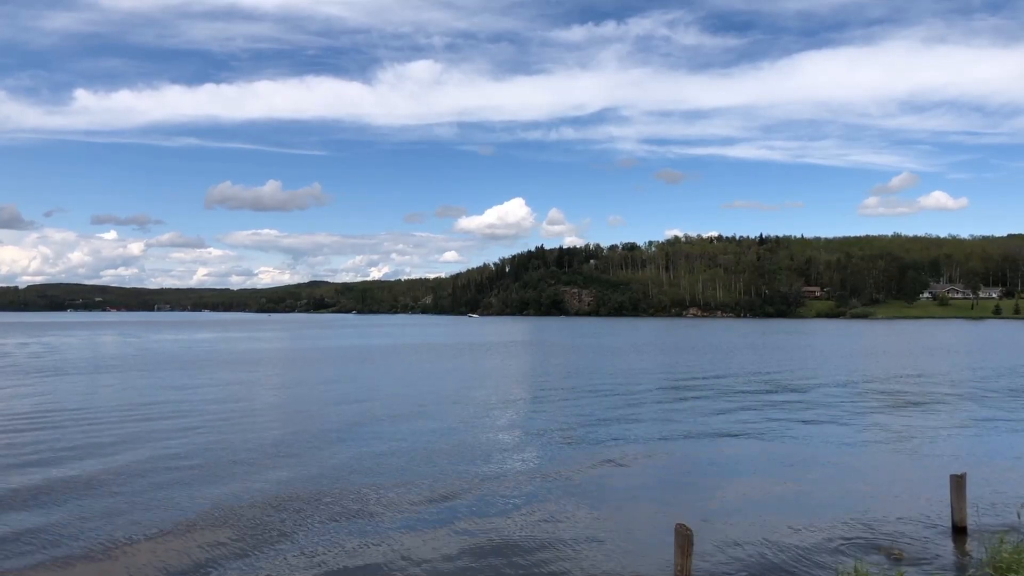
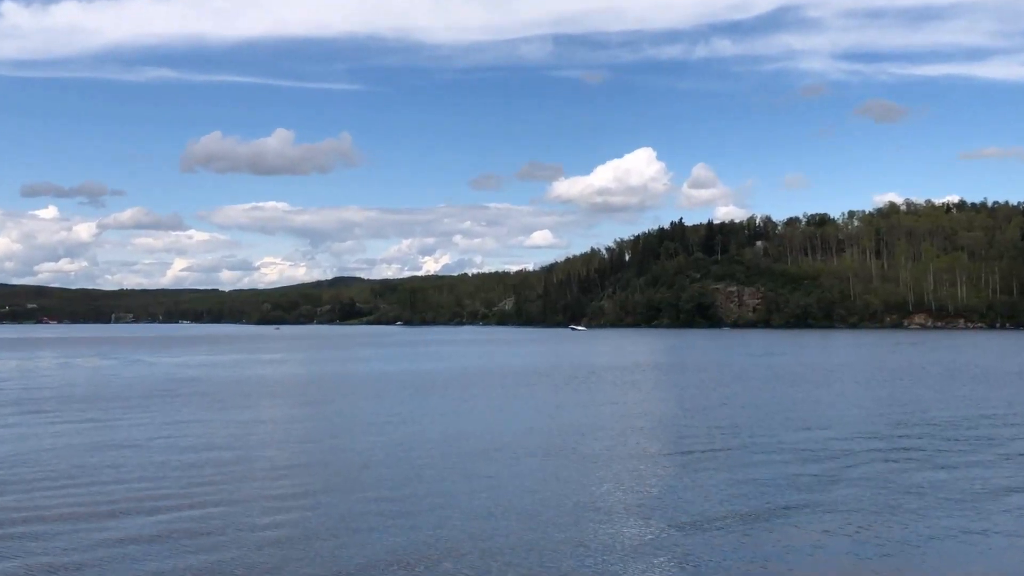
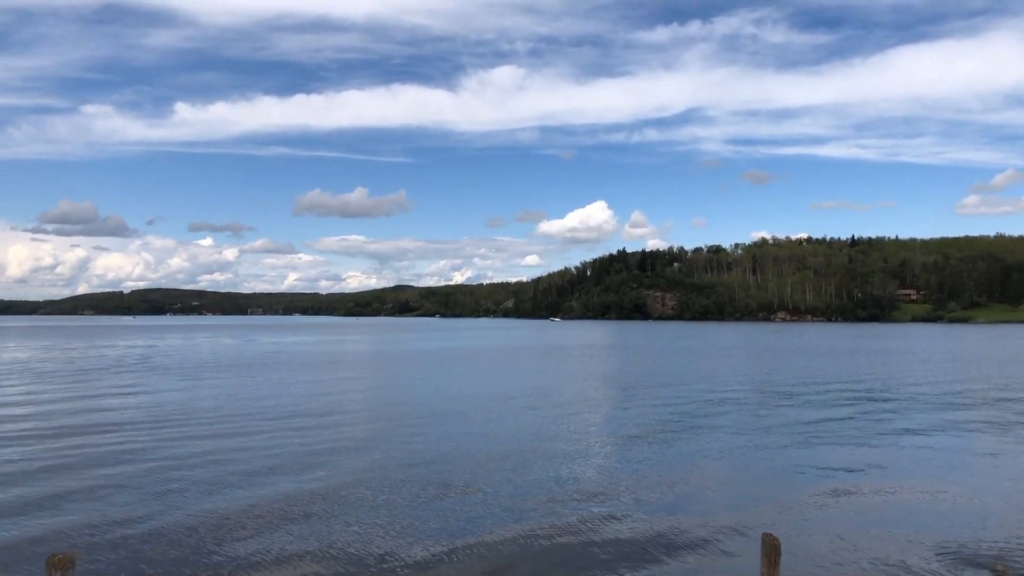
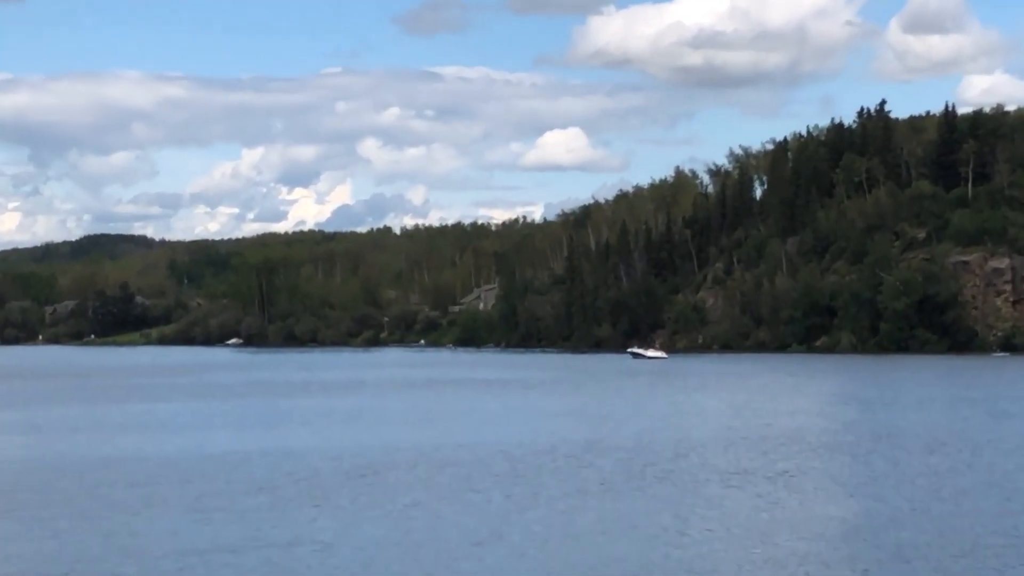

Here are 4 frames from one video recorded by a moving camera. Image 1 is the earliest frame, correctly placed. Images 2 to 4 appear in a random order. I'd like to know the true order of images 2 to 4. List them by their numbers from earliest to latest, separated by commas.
3, 2, 4
